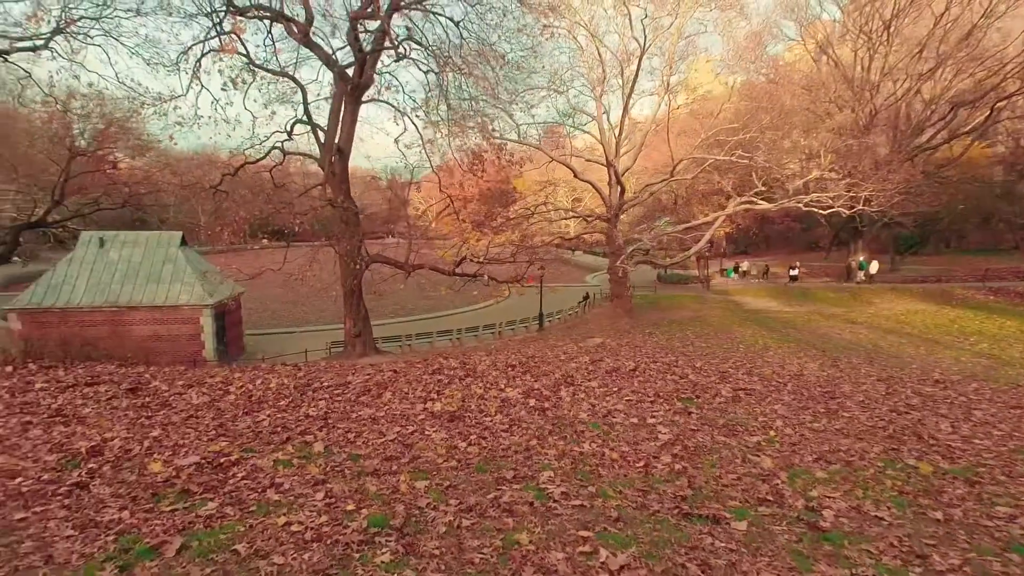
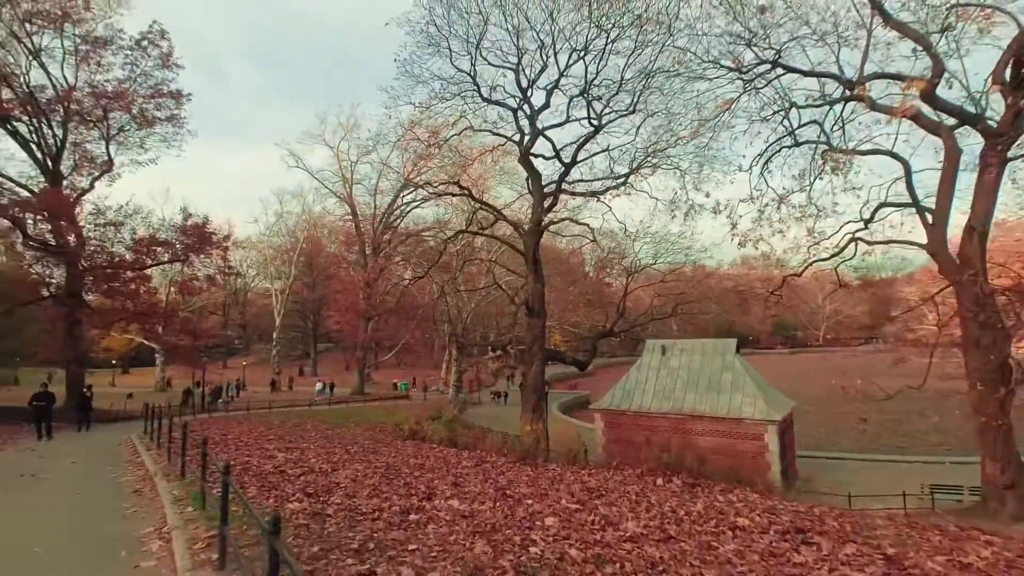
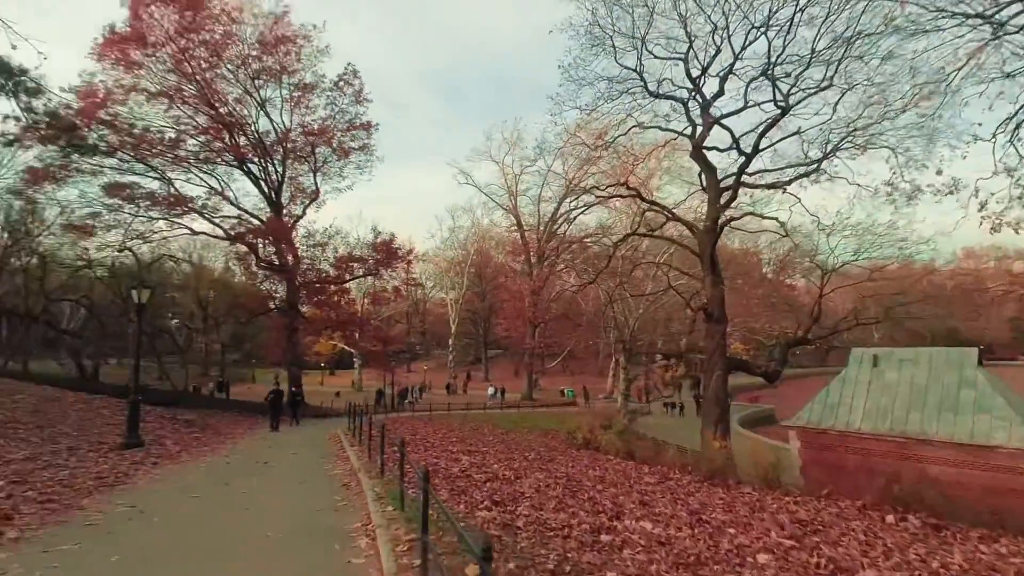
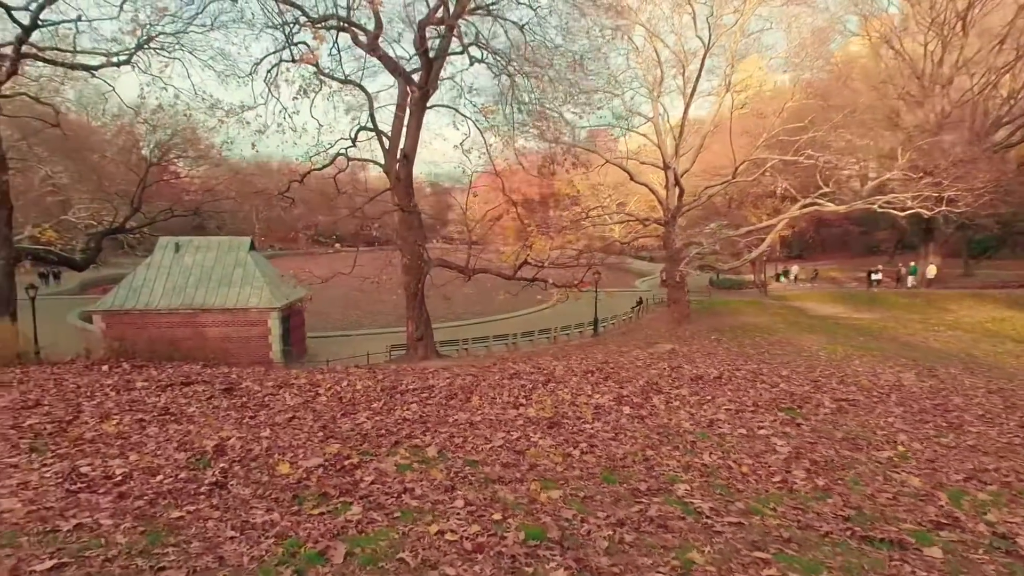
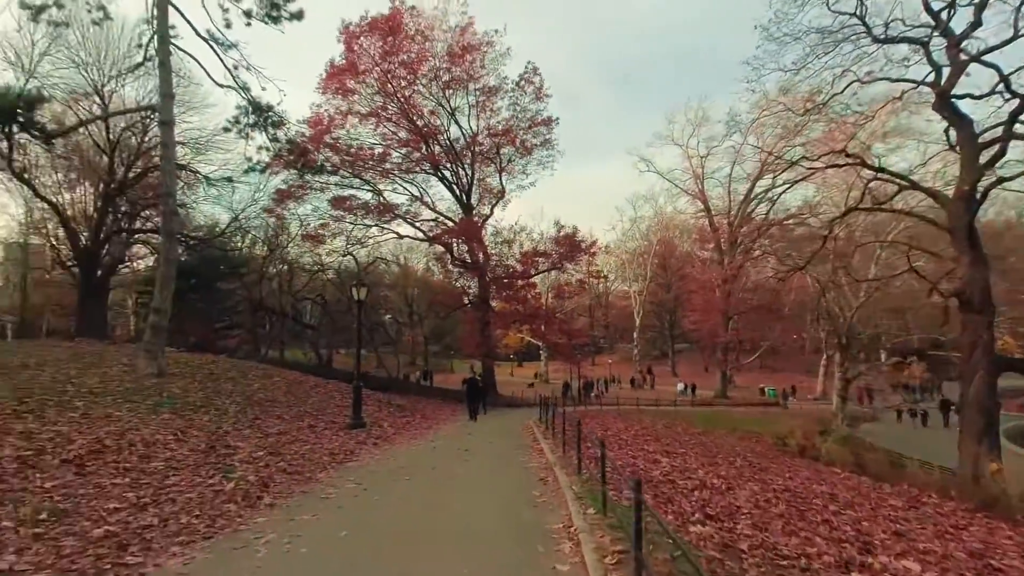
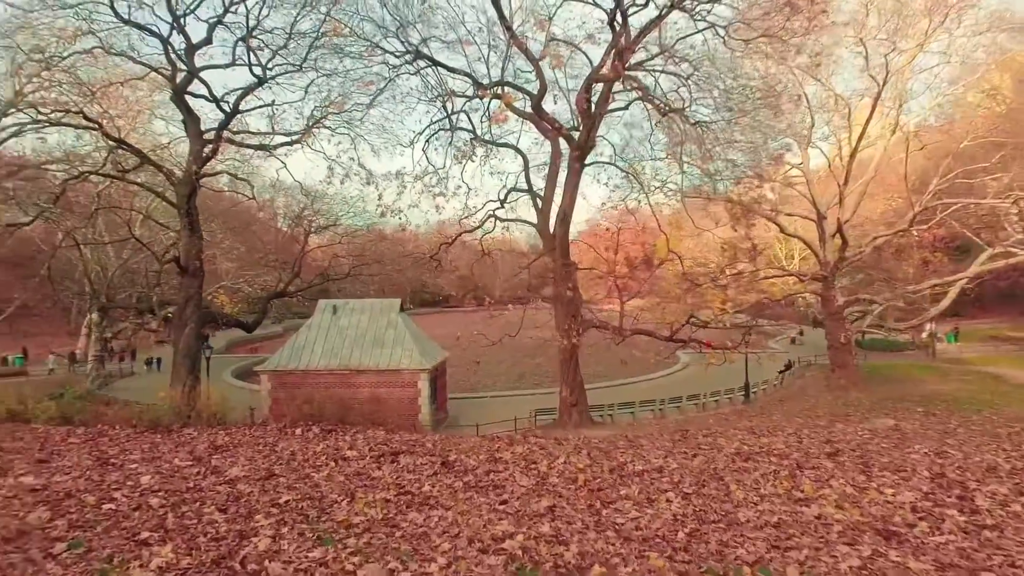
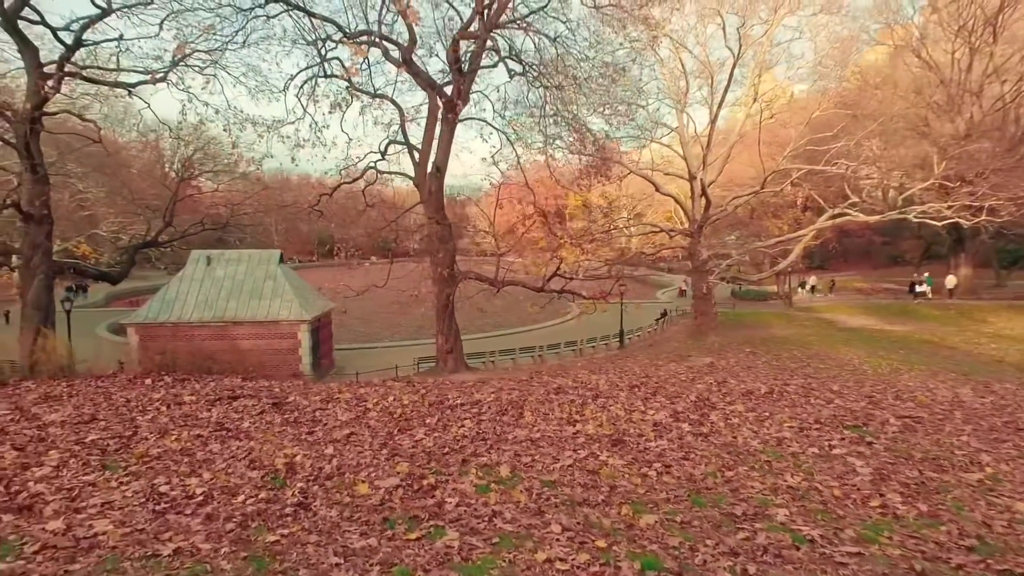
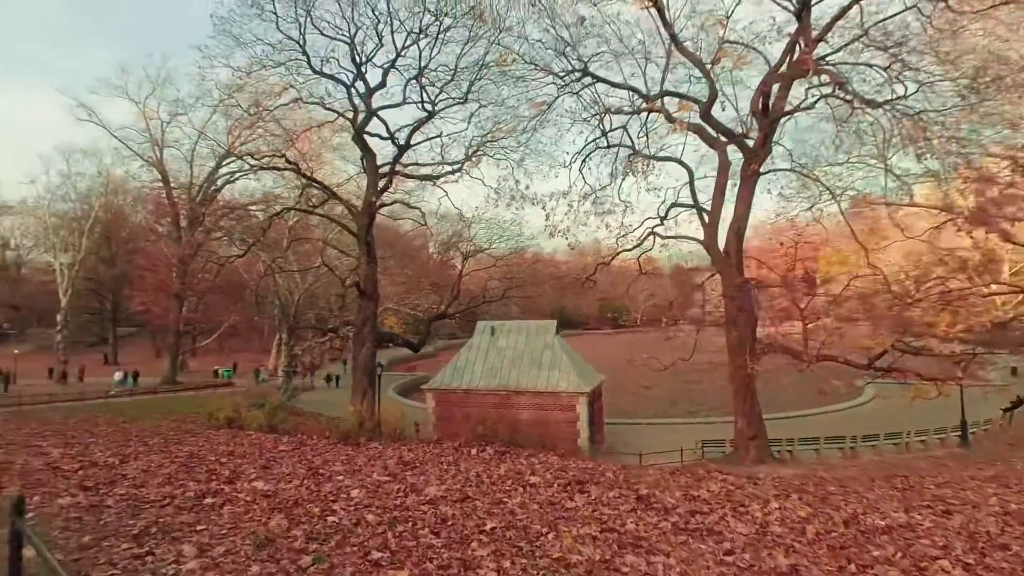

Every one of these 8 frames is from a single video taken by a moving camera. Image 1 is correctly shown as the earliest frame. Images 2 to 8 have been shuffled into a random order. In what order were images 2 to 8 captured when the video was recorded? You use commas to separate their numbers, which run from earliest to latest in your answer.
4, 7, 6, 8, 2, 3, 5
